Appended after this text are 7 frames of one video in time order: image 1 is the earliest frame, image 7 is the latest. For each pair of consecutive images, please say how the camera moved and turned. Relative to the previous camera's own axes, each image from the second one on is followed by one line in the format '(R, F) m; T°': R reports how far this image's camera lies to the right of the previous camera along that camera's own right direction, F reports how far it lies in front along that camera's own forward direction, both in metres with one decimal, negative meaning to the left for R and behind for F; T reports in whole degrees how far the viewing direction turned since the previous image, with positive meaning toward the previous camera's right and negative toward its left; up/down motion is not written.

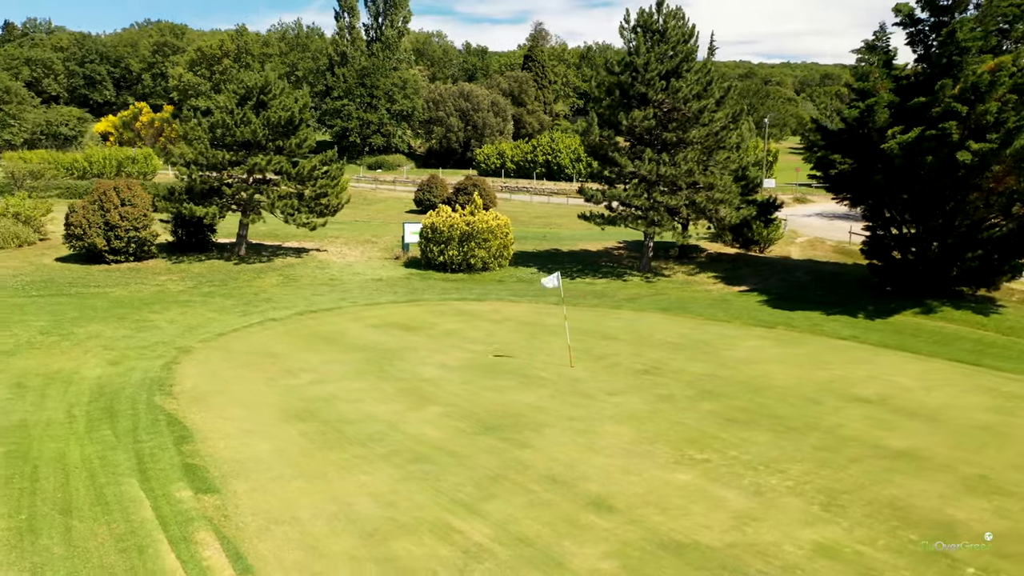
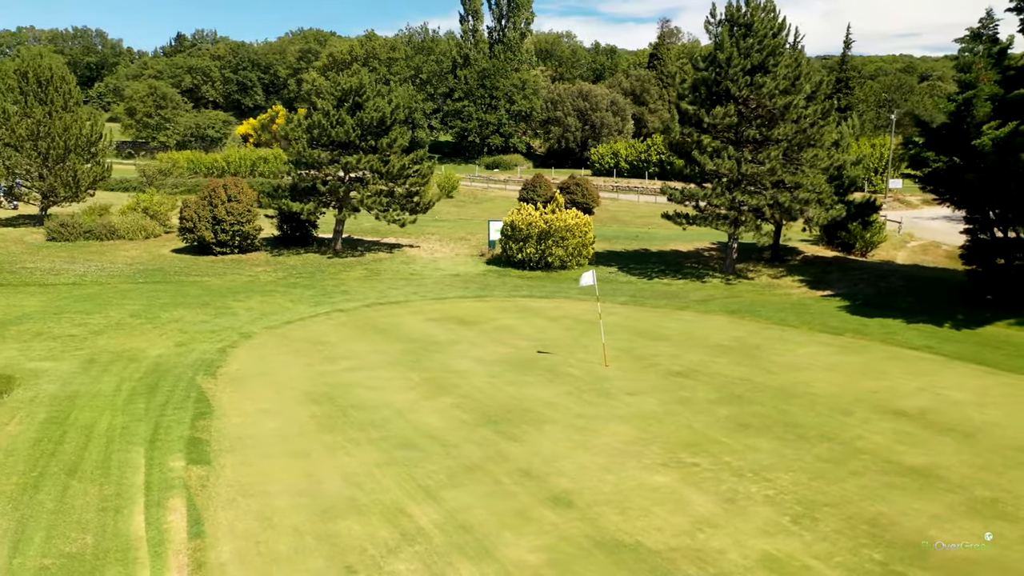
(+2.3, 0.0) m; -10°
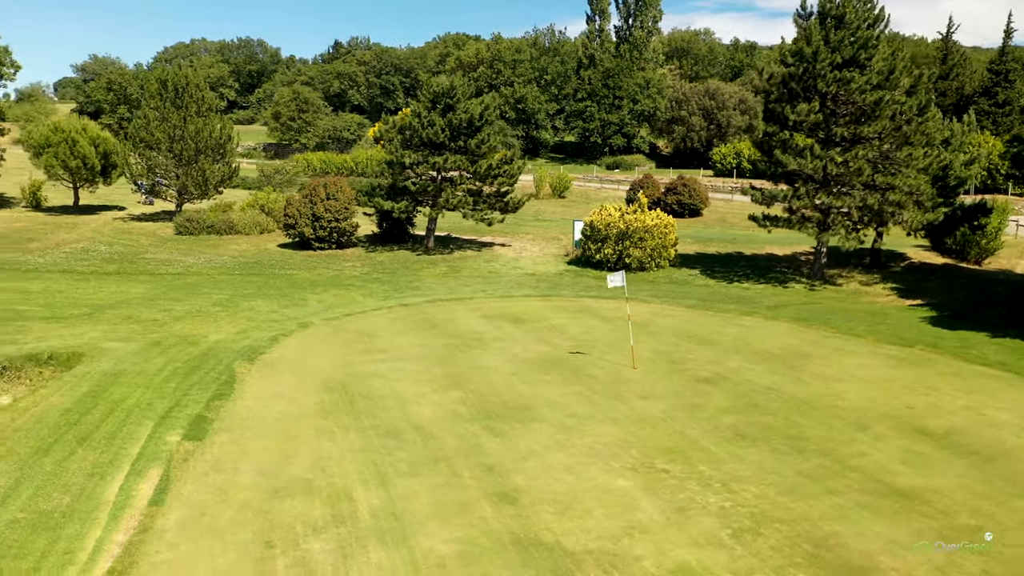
(+2.6, +0.1) m; -10°
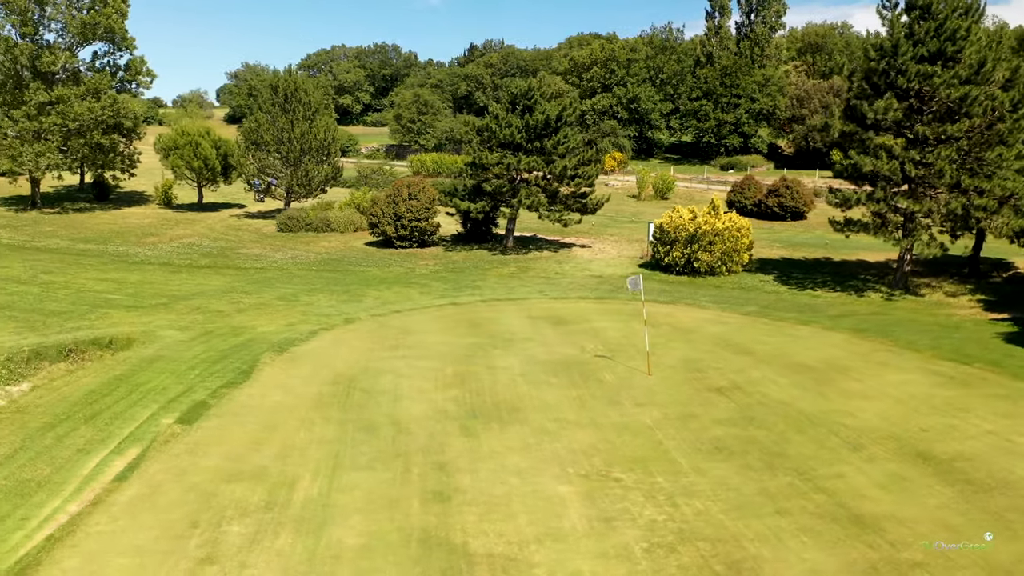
(+2.6, +0.2) m; -9°
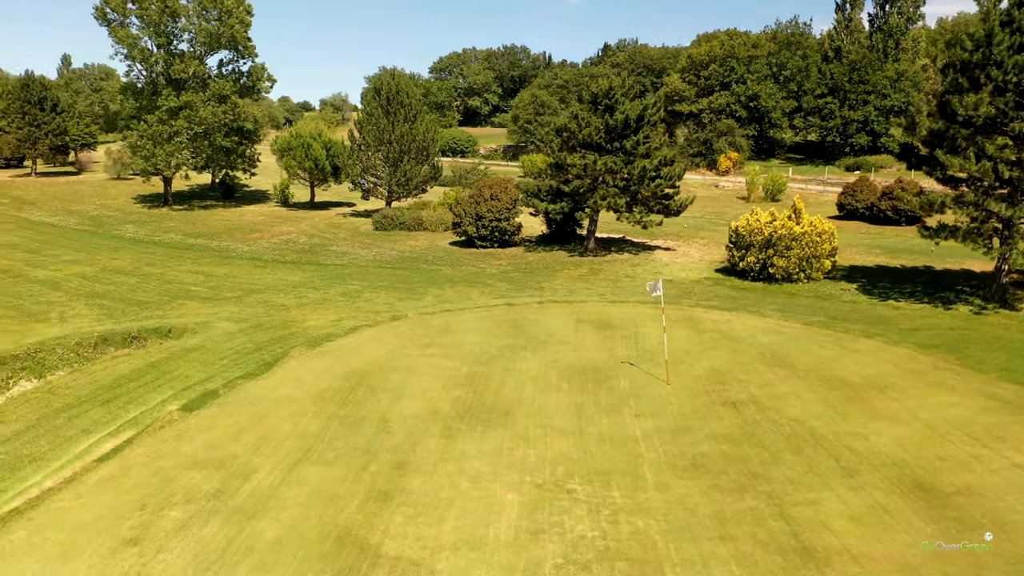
(+2.5, +0.4) m; -9°
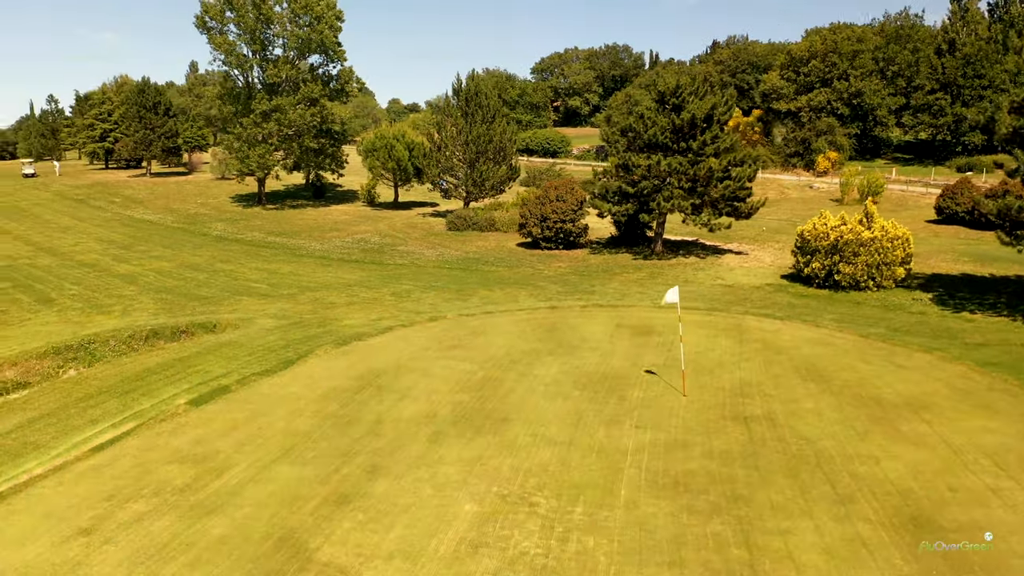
(+1.9, +0.4) m; -7°
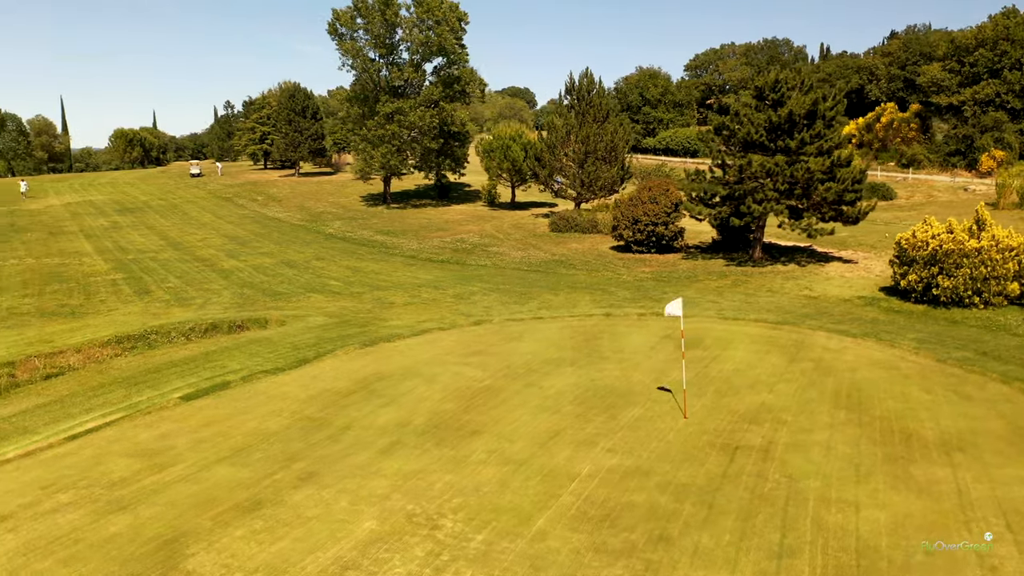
(+3.1, +1.0) m; -11°
